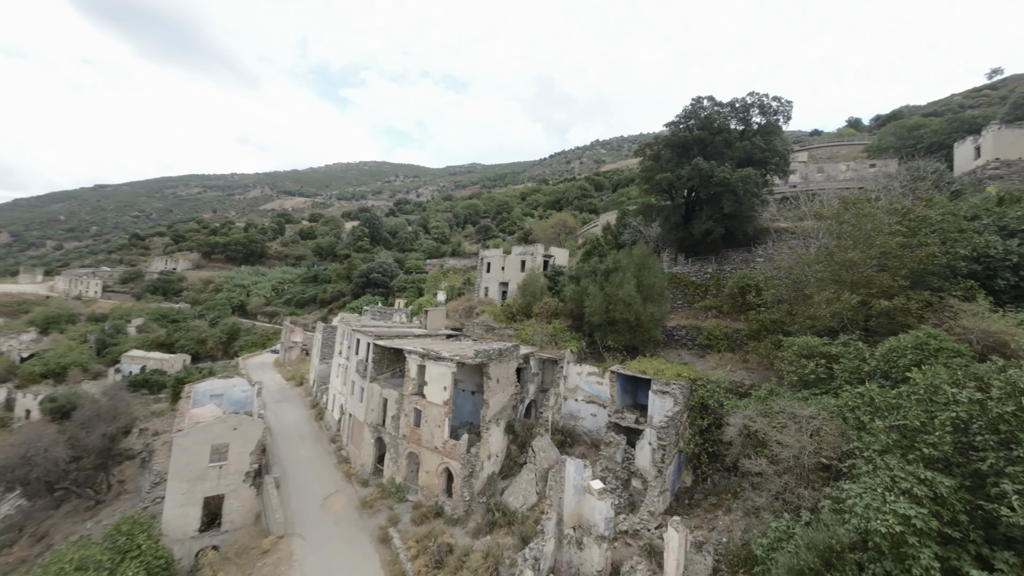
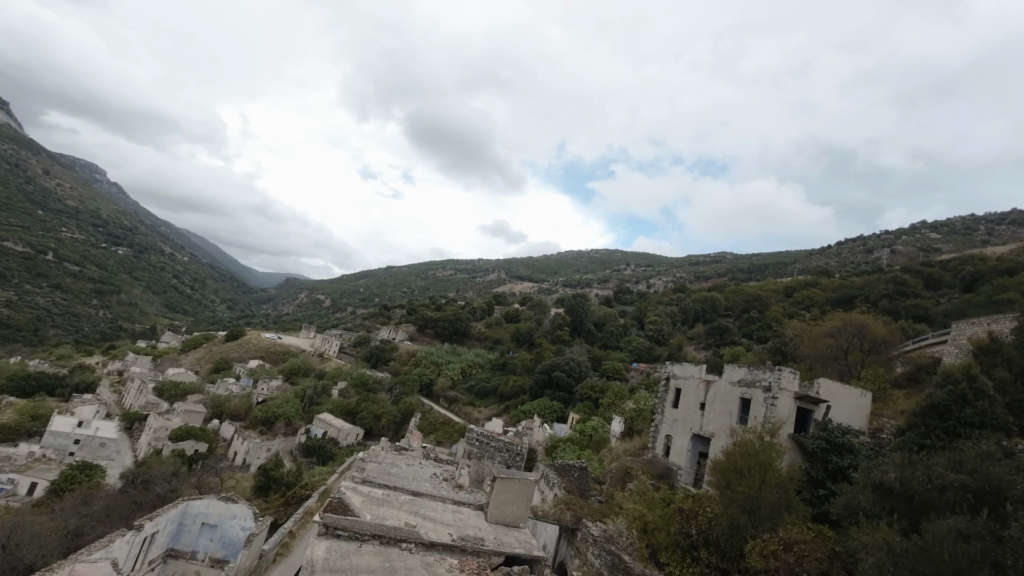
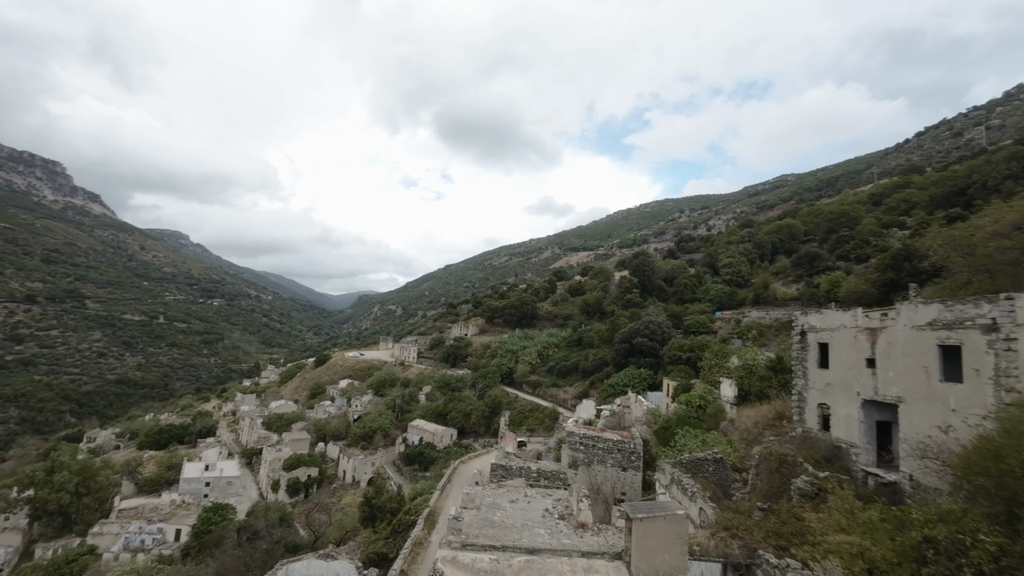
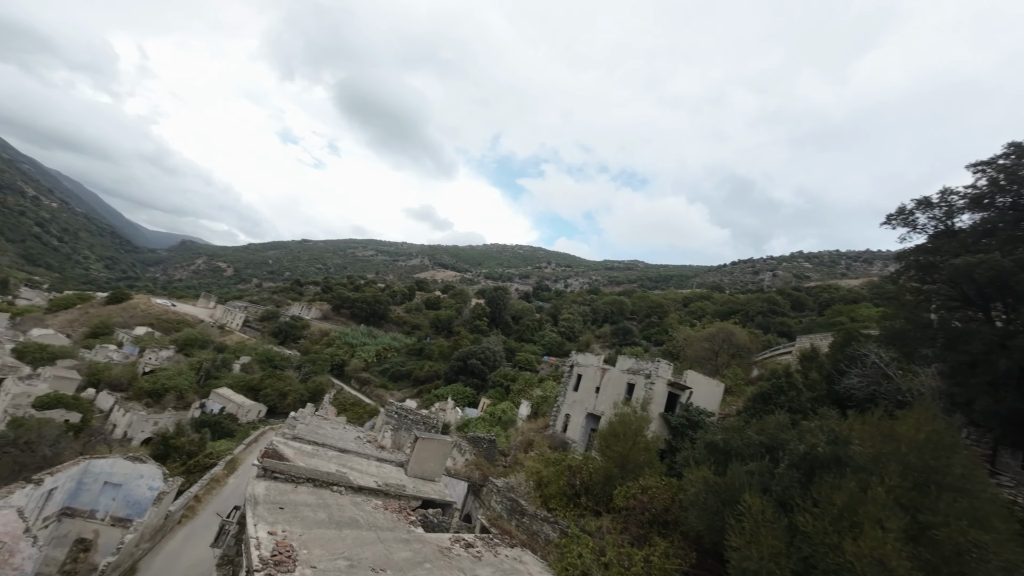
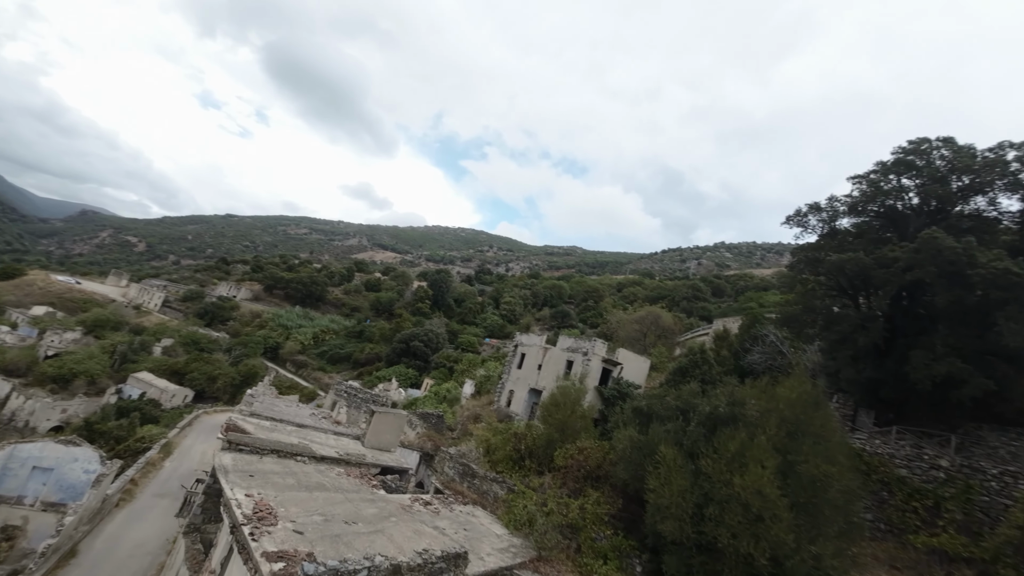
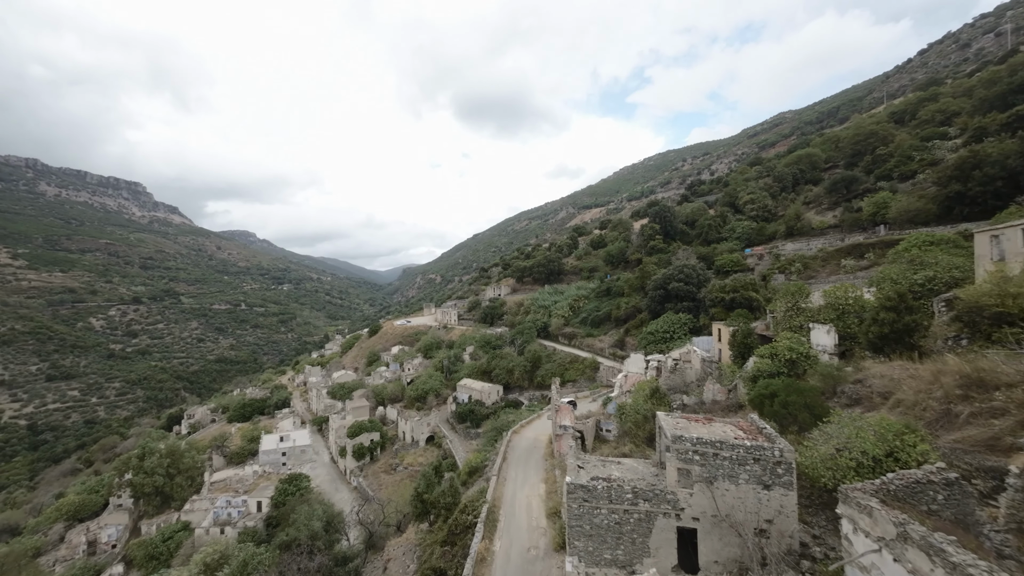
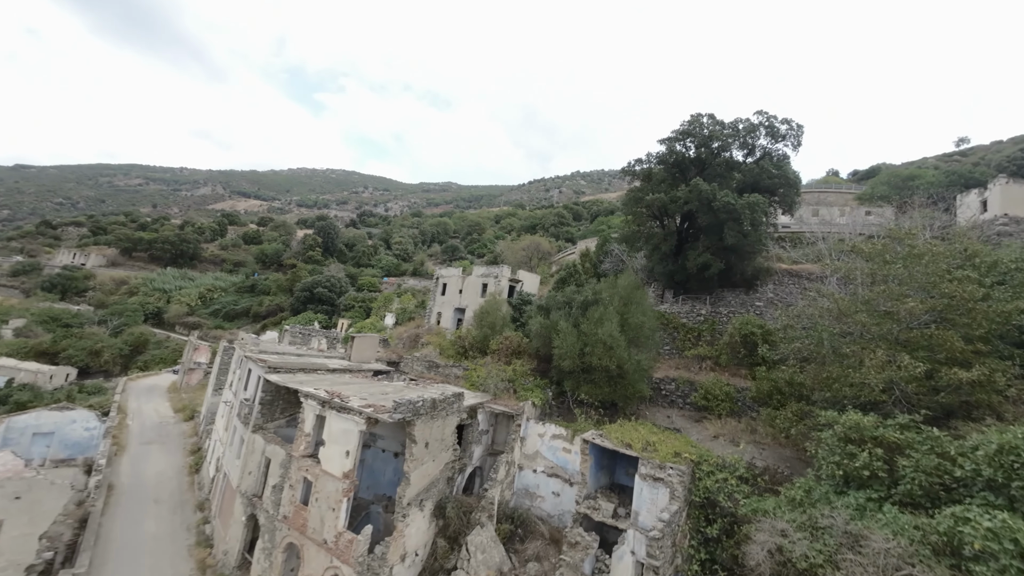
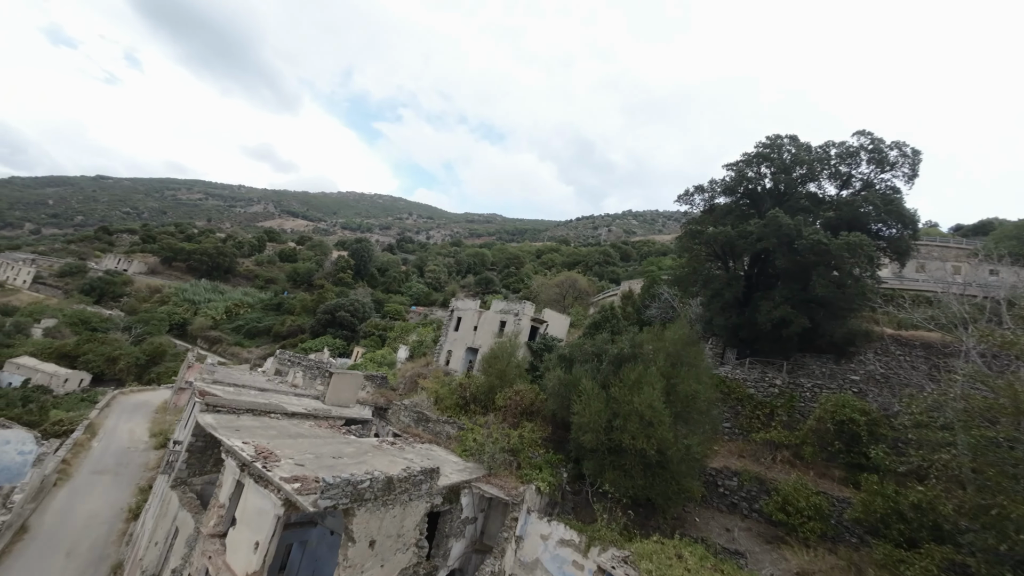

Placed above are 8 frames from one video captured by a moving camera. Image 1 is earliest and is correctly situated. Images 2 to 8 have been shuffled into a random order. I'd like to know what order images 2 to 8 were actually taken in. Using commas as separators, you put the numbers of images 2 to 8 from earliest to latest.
7, 8, 5, 4, 2, 3, 6
